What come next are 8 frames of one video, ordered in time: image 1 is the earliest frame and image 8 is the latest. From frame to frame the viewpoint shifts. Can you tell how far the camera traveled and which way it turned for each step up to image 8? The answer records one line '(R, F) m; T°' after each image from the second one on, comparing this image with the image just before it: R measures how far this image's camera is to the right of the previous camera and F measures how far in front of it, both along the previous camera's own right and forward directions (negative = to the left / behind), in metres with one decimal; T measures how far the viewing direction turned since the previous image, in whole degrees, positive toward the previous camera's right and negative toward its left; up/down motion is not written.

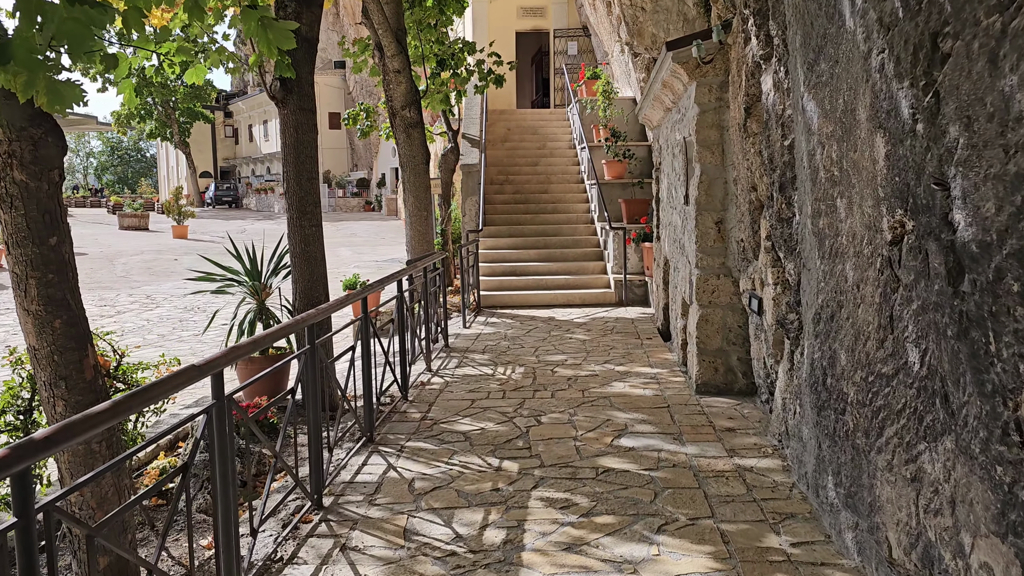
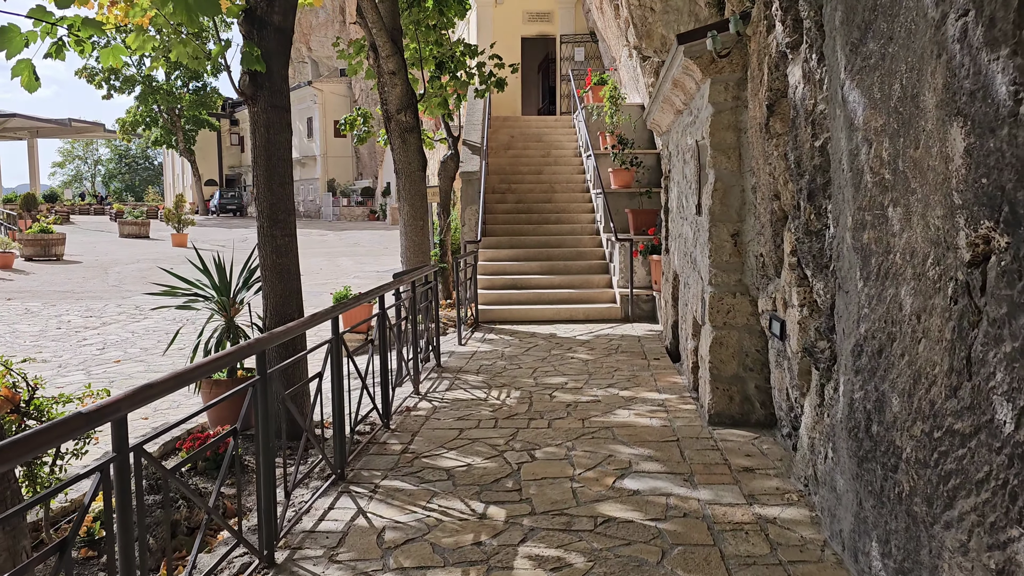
(+0.1, +0.4) m; -1°
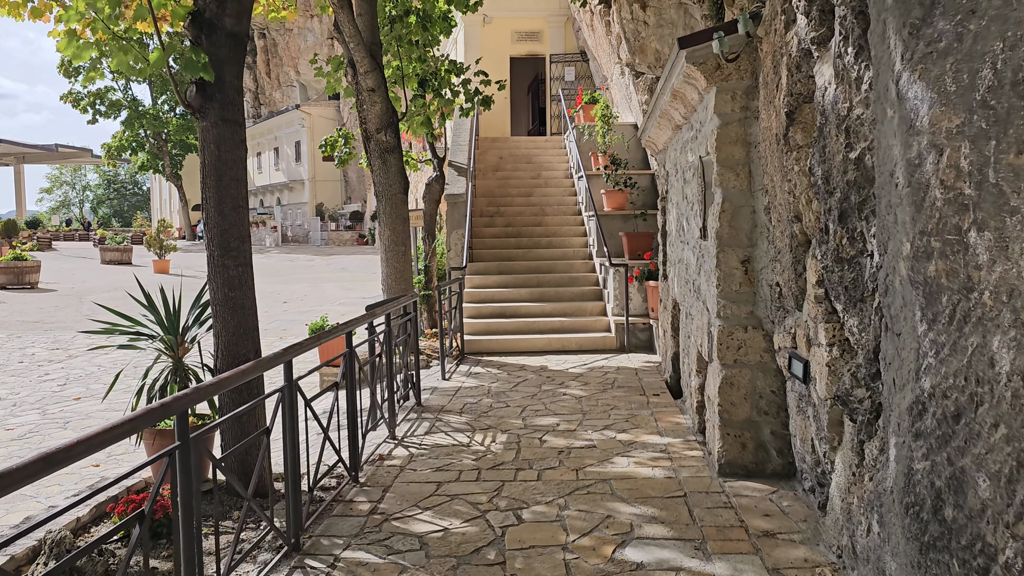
(0.0, +0.5) m; +1°
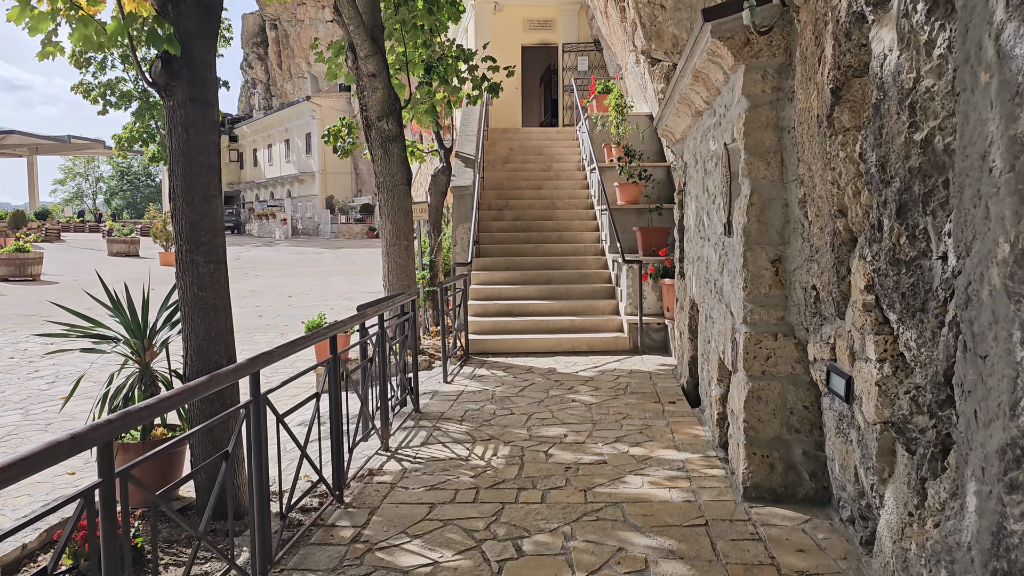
(0.0, +0.4) m; -1°
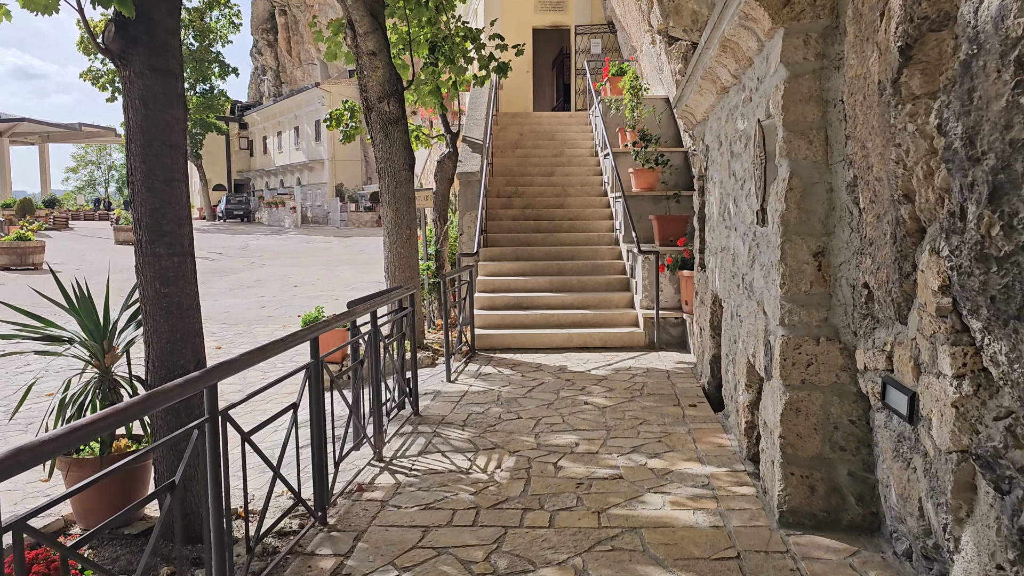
(0.0, +0.4) m; -1°
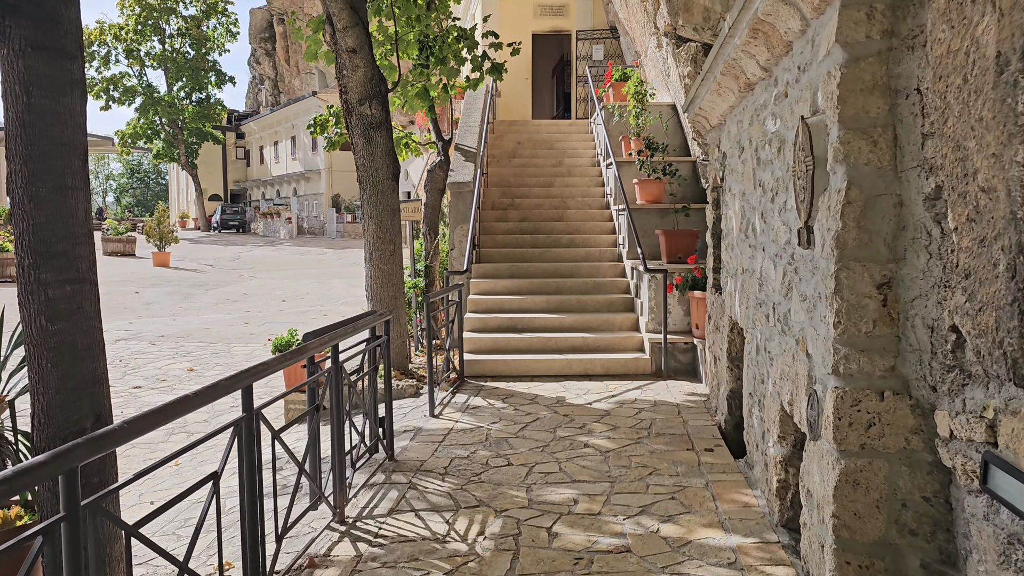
(0.0, +0.6) m; 0°
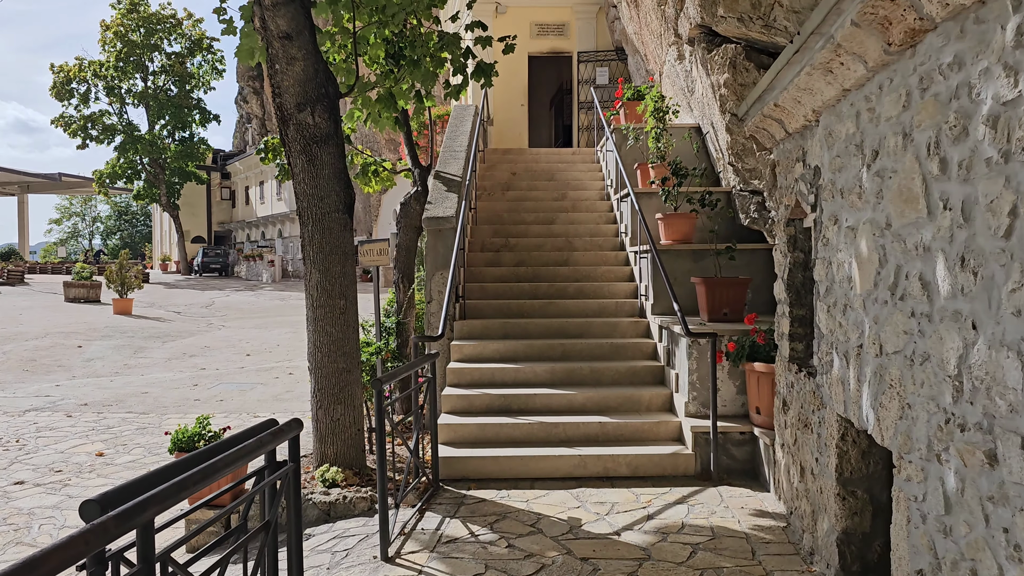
(0.0, +1.6) m; 0°
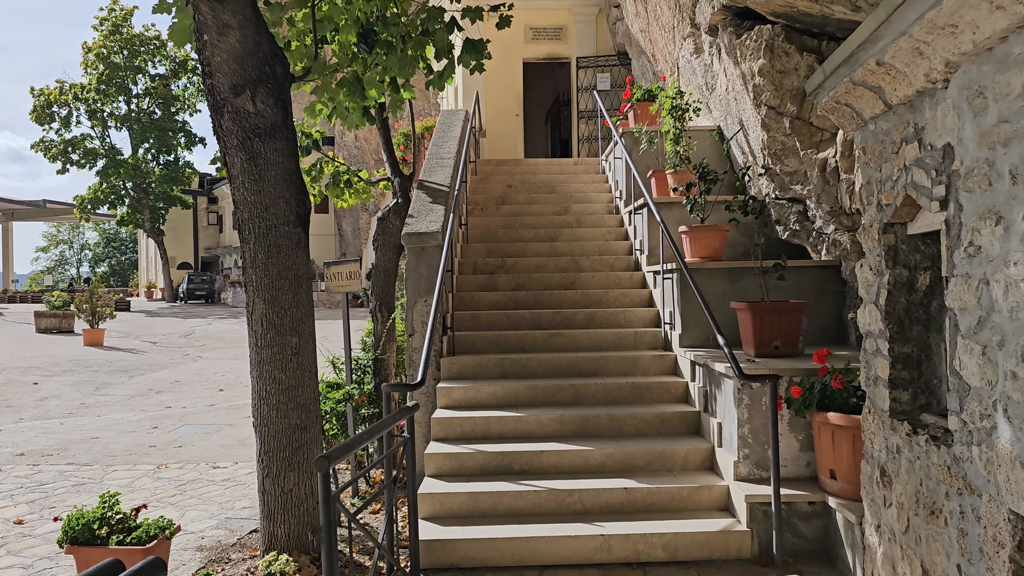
(0.0, +1.0) m; 0°
